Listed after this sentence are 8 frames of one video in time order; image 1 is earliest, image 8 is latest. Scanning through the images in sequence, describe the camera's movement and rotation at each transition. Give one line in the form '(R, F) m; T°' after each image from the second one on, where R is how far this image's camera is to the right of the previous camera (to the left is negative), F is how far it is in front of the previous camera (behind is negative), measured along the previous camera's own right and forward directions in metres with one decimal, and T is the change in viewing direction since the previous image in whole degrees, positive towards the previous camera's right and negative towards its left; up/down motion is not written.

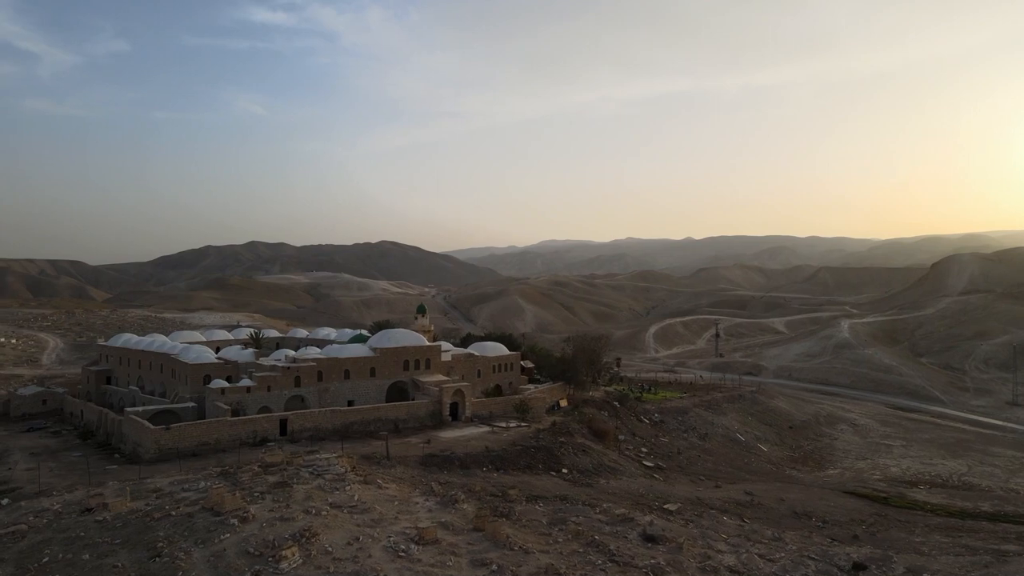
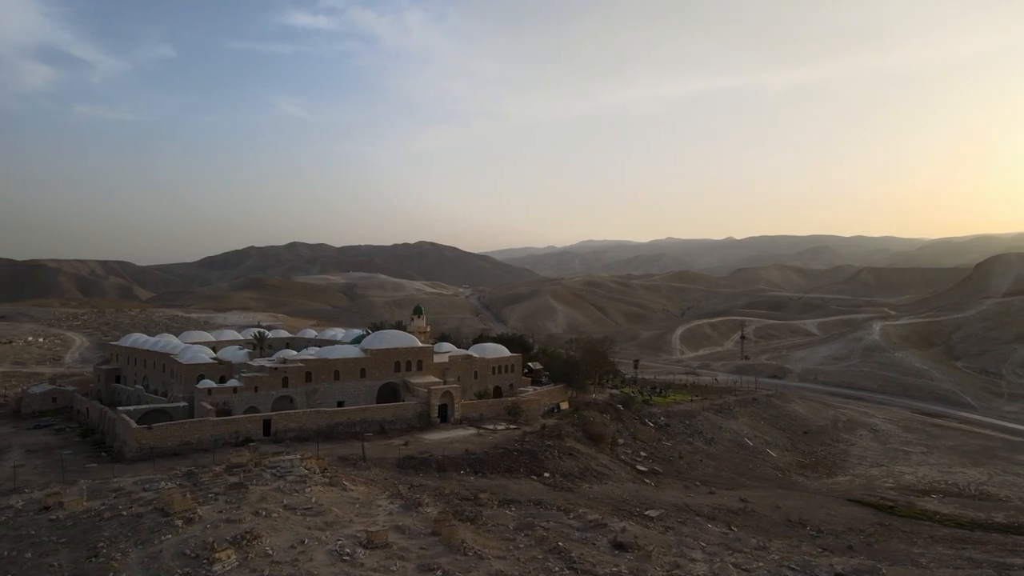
(+1.5, +0.3) m; -3°
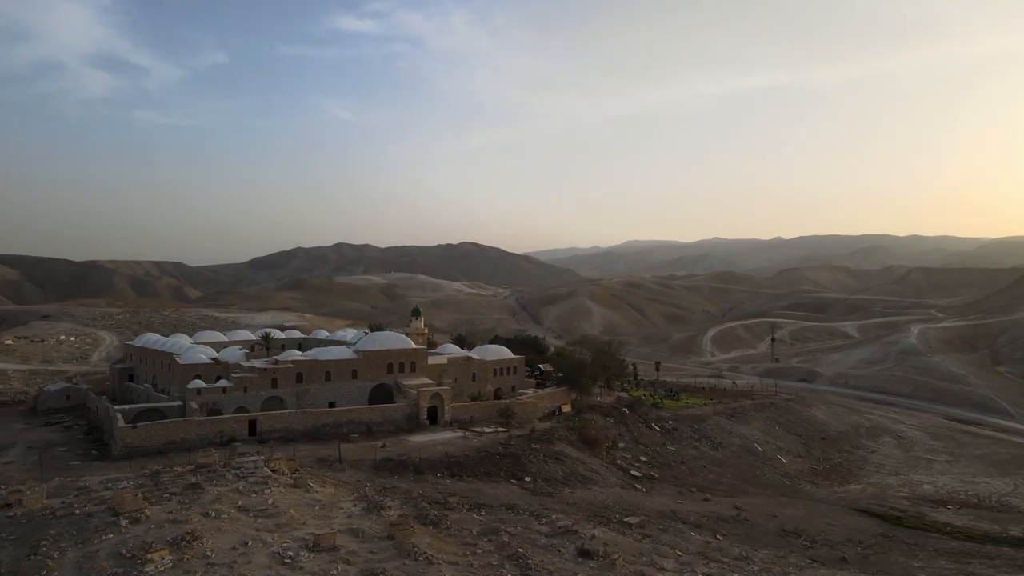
(+1.6, +0.3) m; -3°
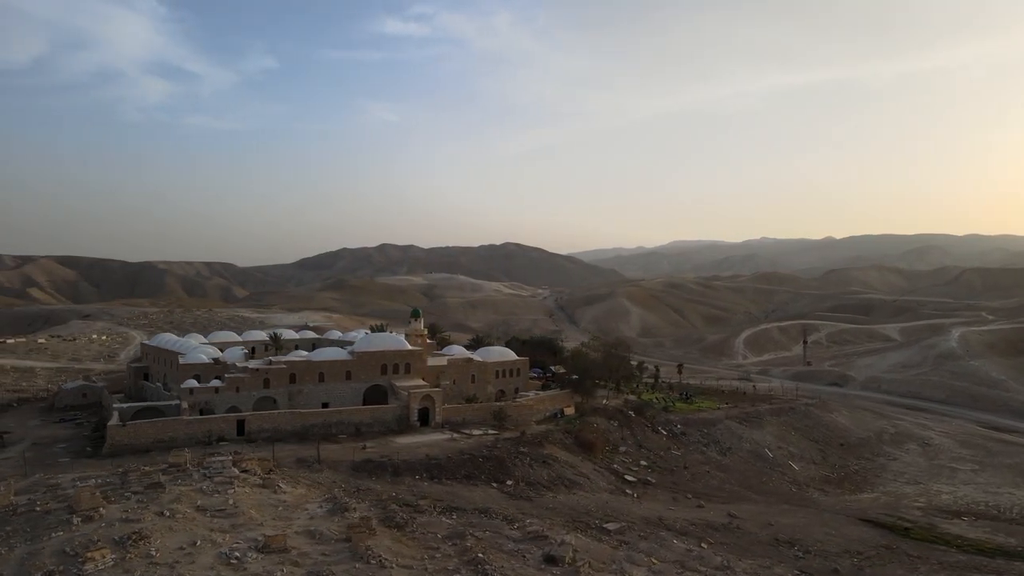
(+1.6, +0.2) m; -3°
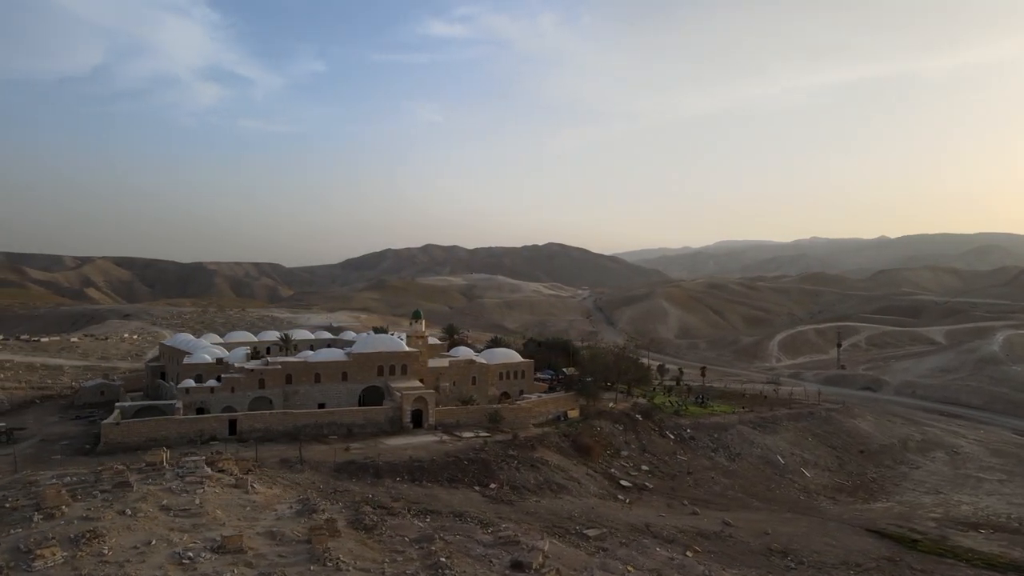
(+1.5, +0.2) m; -3°
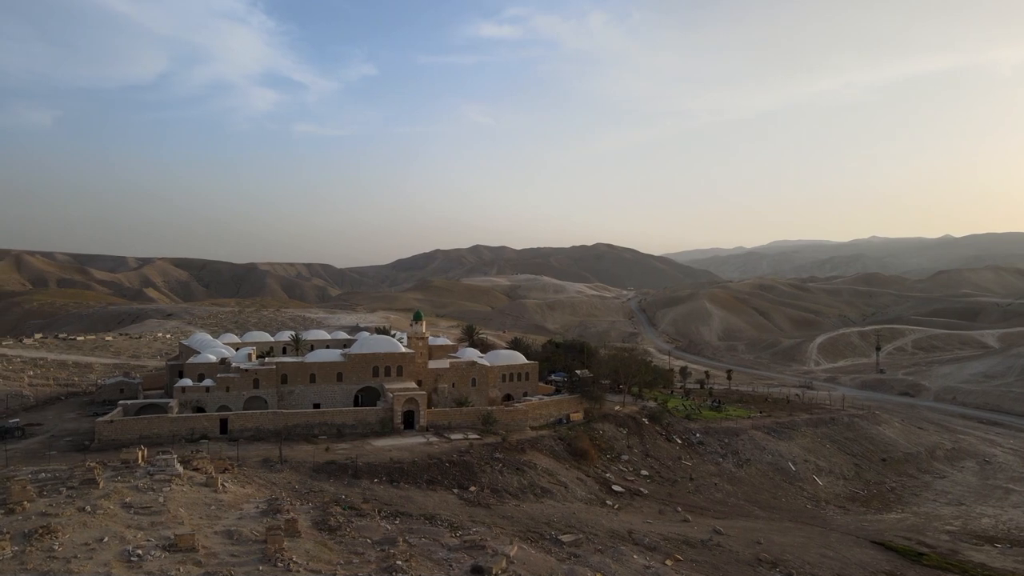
(+1.7, +0.2) m; -3°
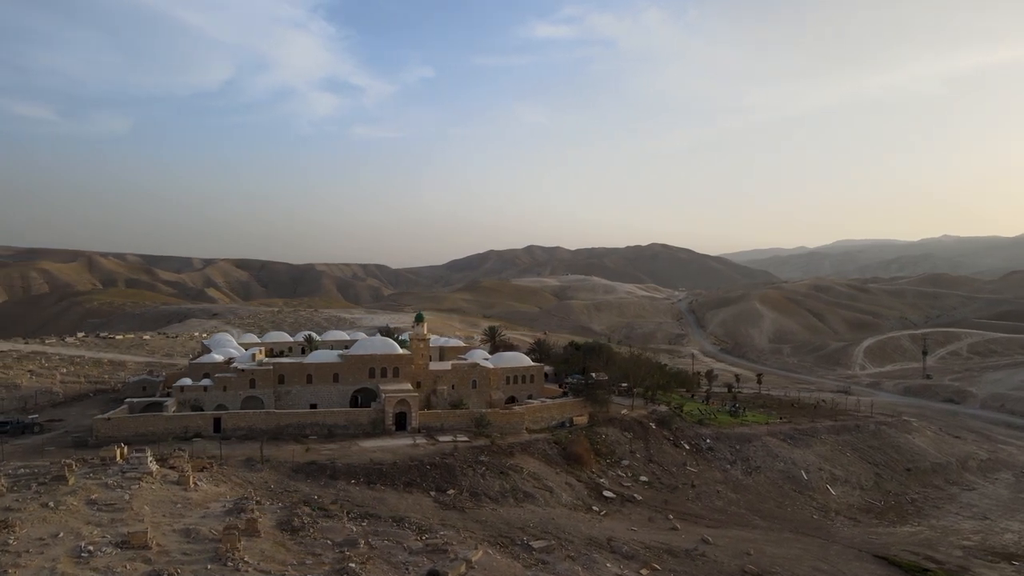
(+1.9, +0.2) m; -4°
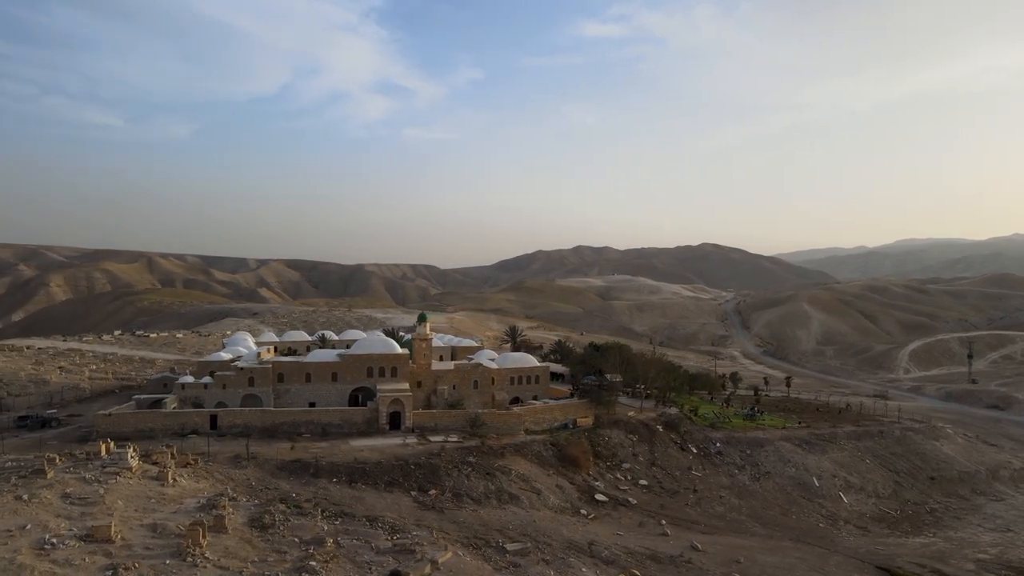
(+1.7, +0.2) m; -3°
